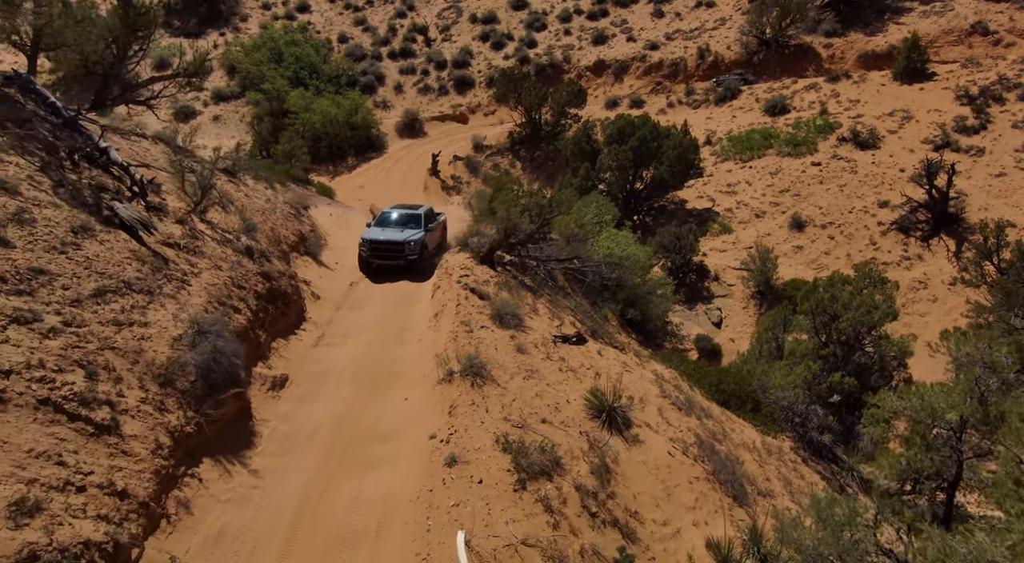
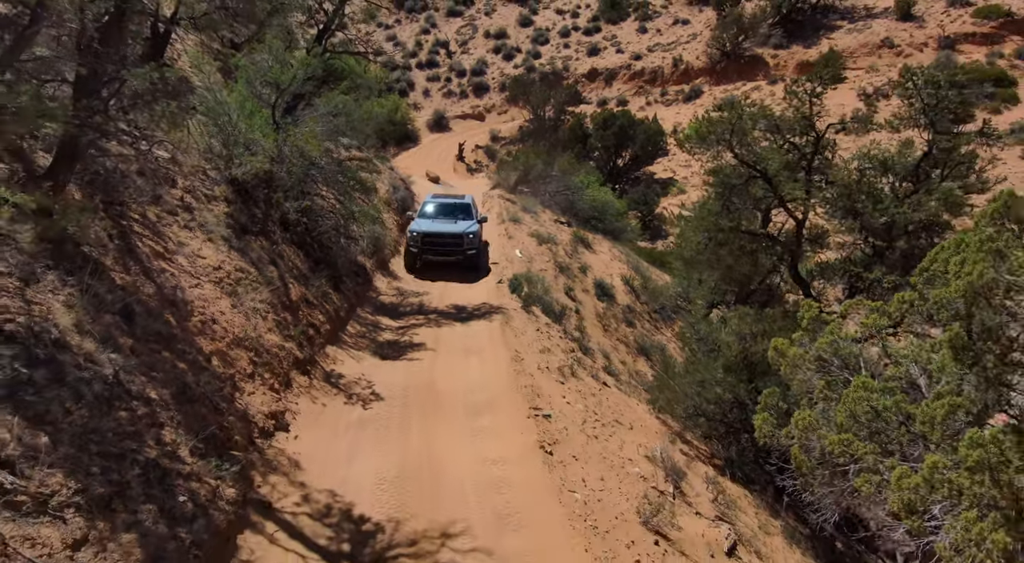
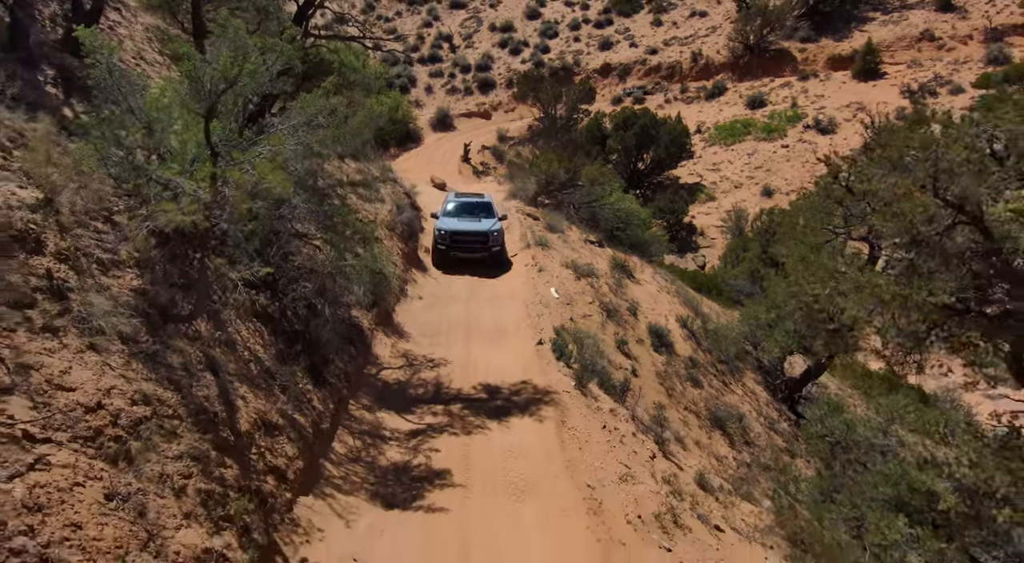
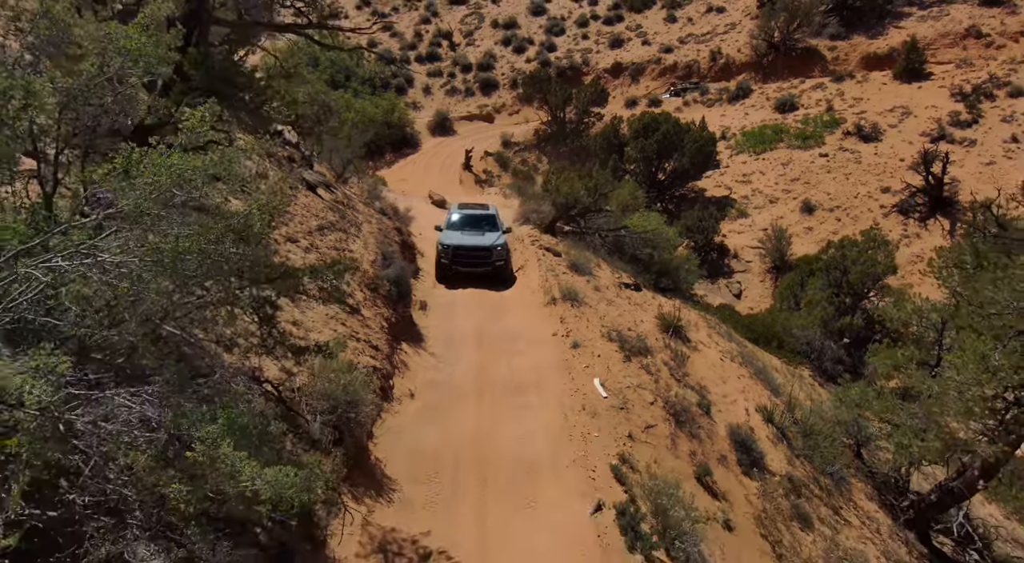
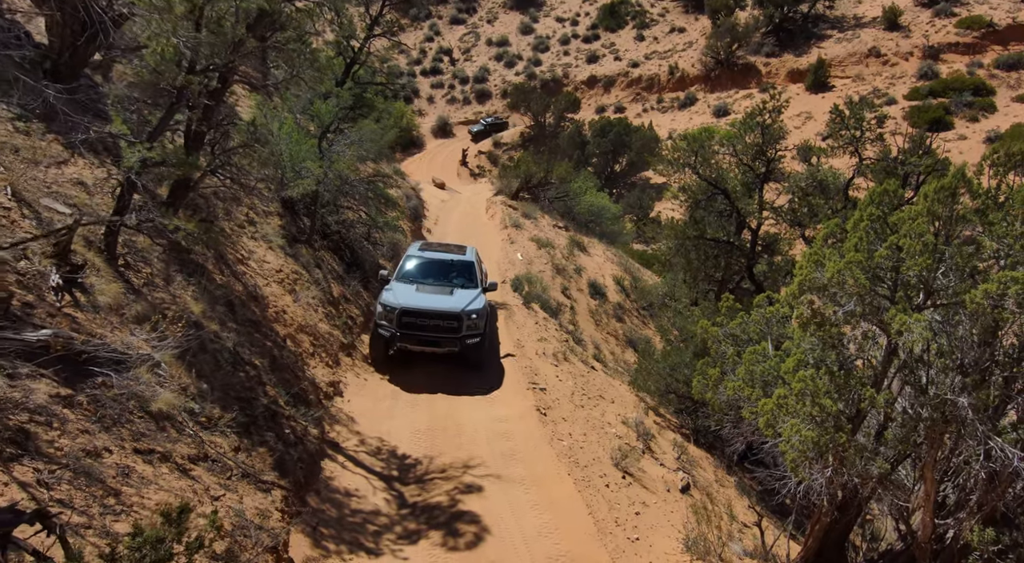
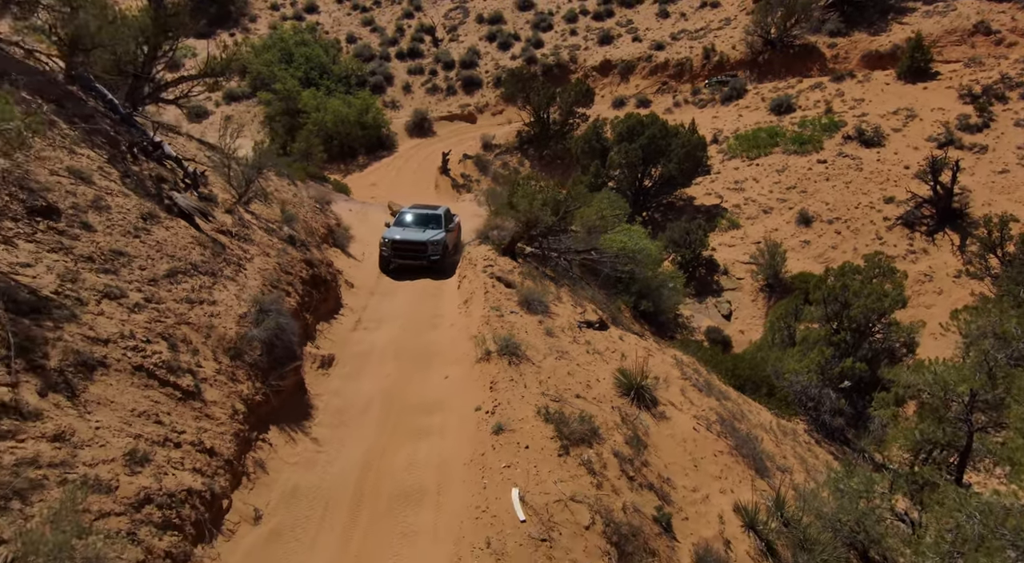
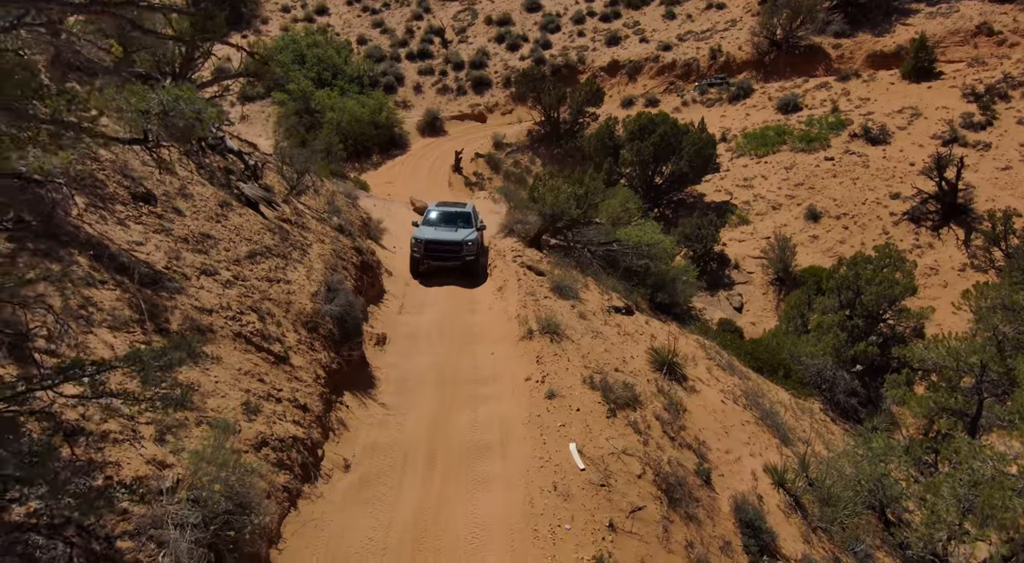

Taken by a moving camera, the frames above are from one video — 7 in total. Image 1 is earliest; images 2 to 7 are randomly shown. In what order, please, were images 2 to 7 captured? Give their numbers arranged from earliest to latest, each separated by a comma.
6, 7, 4, 3, 2, 5
